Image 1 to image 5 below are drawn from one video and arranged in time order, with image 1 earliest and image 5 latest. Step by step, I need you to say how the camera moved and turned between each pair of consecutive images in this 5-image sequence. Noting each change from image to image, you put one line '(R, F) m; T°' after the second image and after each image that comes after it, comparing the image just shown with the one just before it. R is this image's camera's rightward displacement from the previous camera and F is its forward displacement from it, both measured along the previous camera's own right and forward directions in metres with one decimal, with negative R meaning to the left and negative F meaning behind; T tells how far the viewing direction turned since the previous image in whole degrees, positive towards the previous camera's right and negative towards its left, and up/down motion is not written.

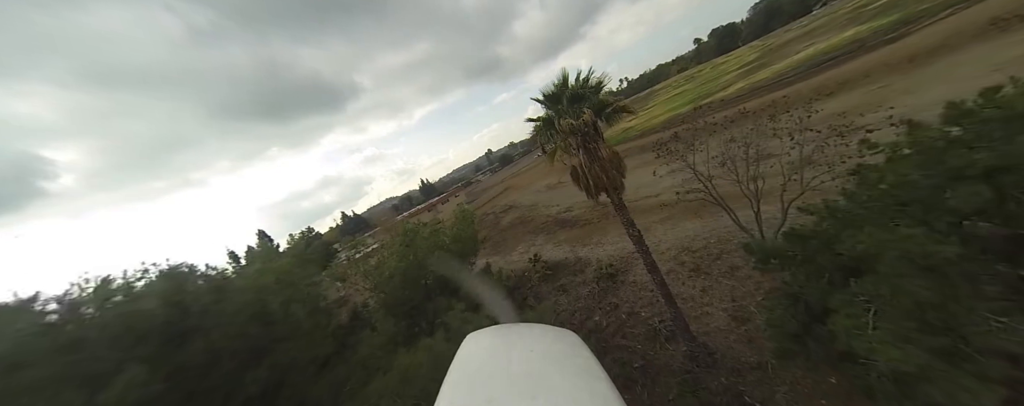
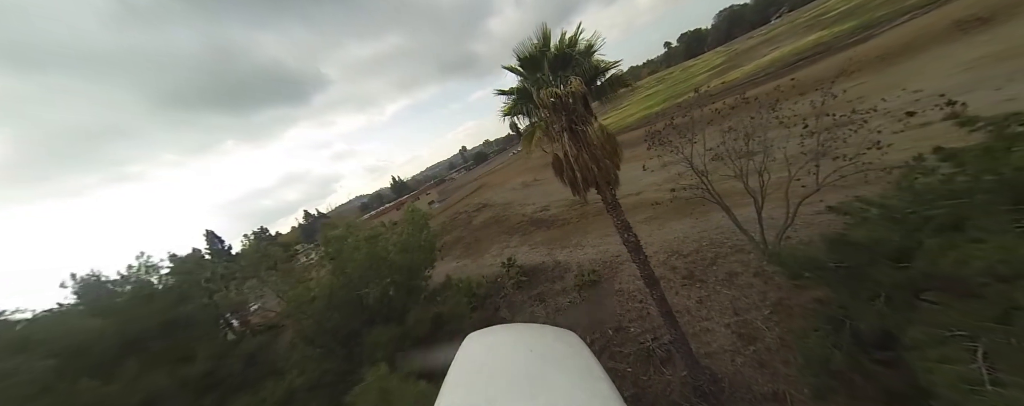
(+0.2, +1.8) m; +5°
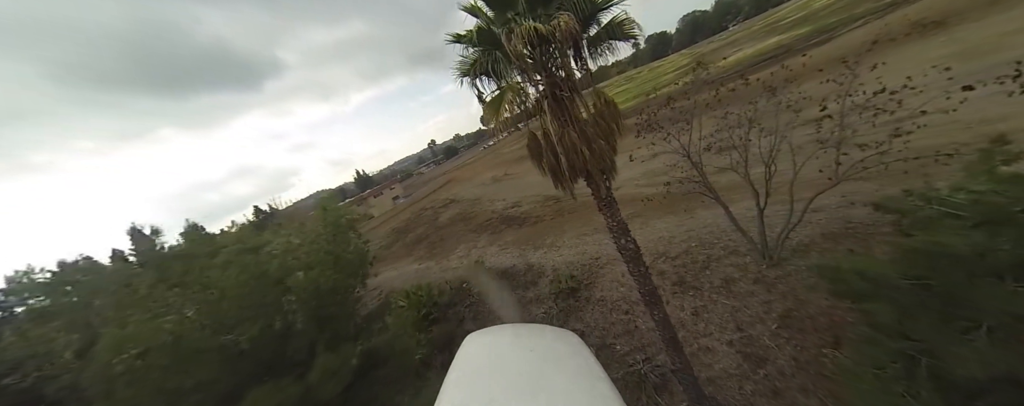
(+0.2, +1.7) m; +6°
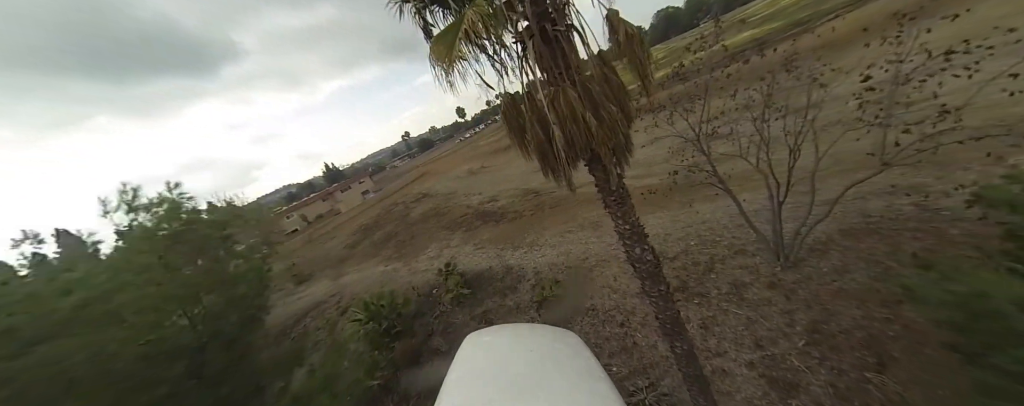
(+0.1, +1.5) m; +4°
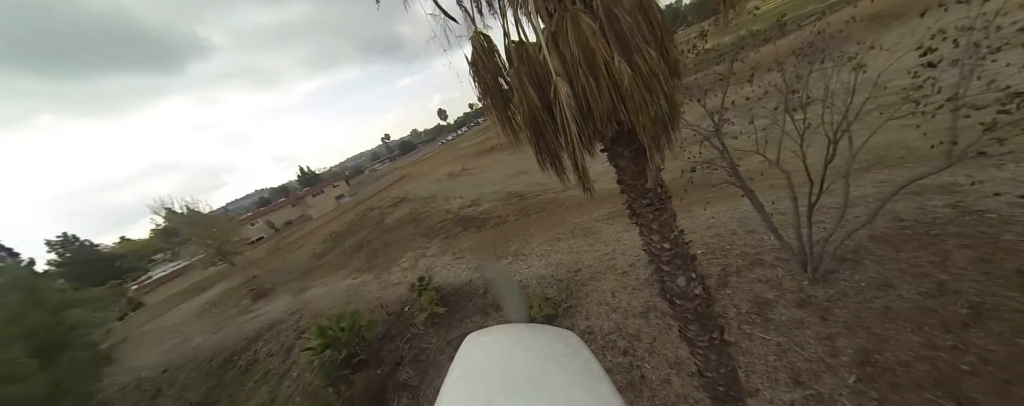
(+0.1, +1.3) m; +3°
